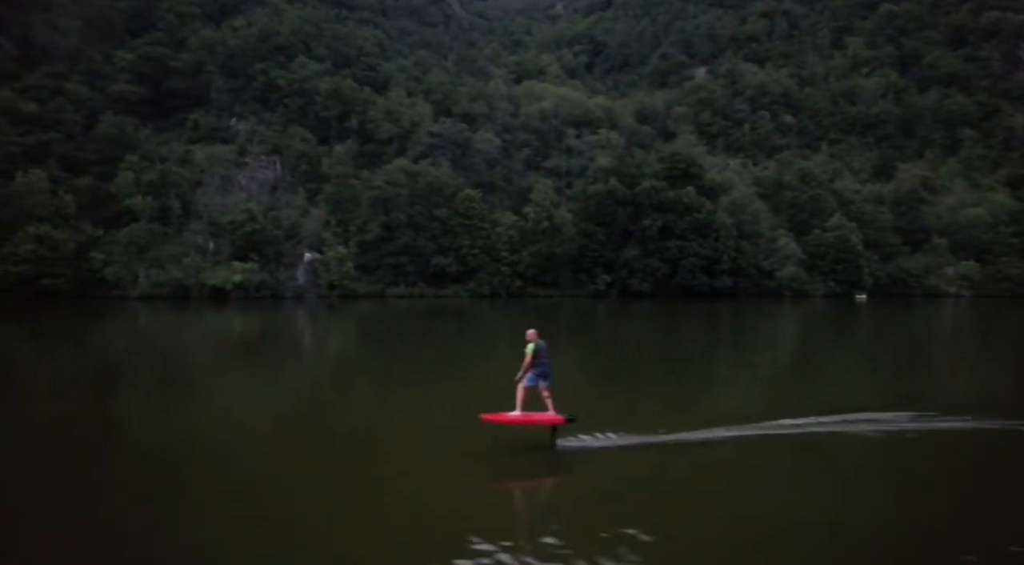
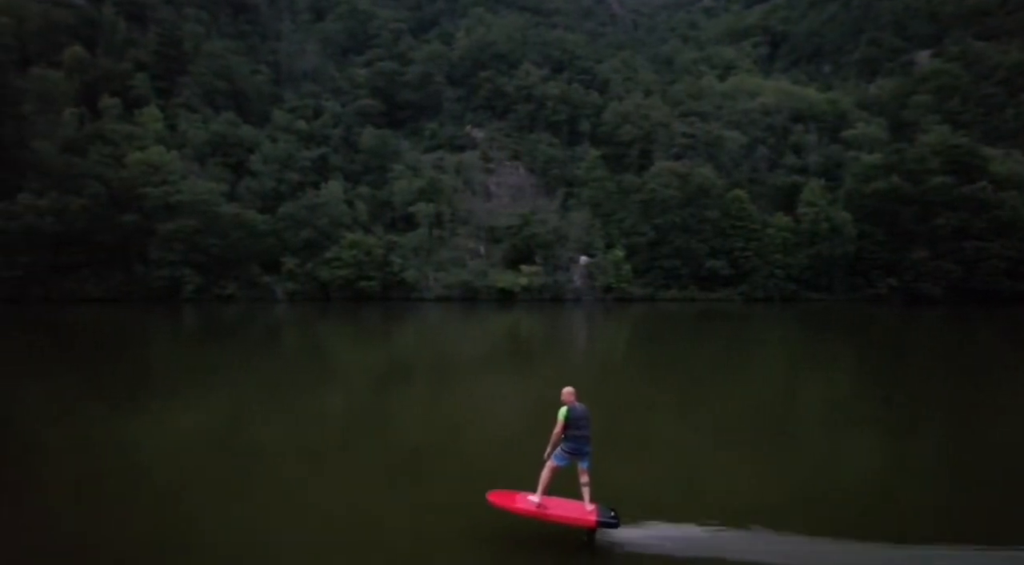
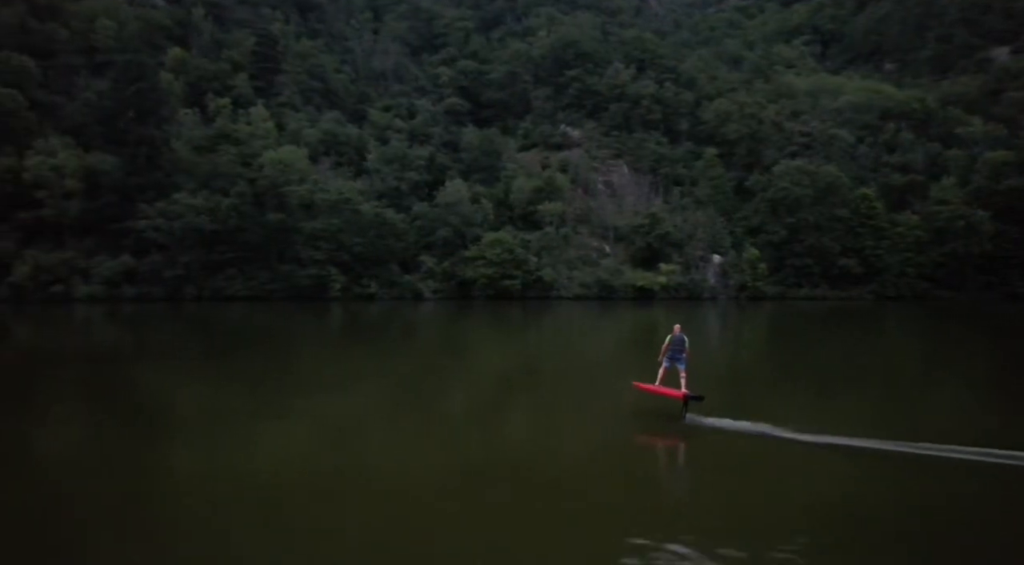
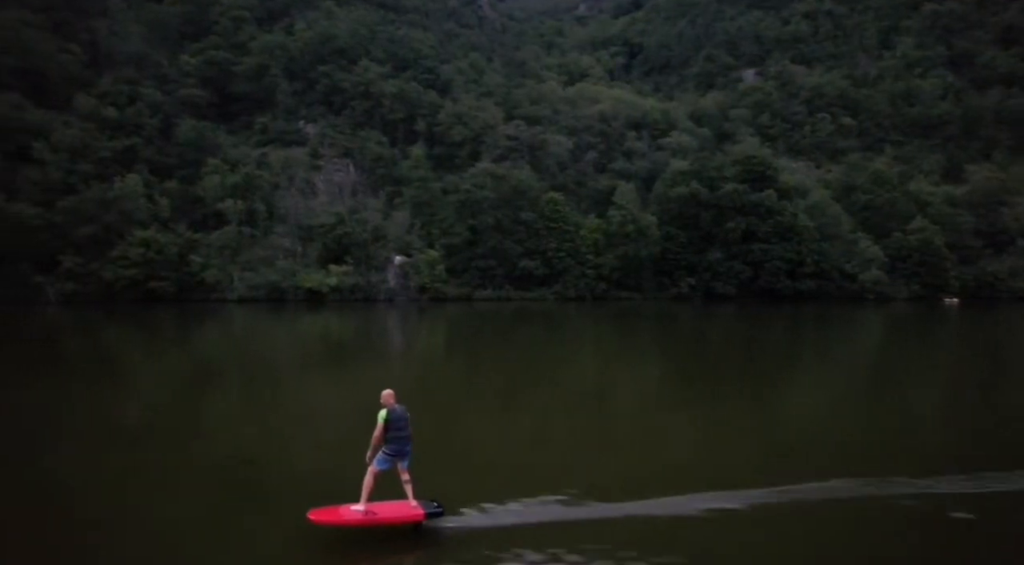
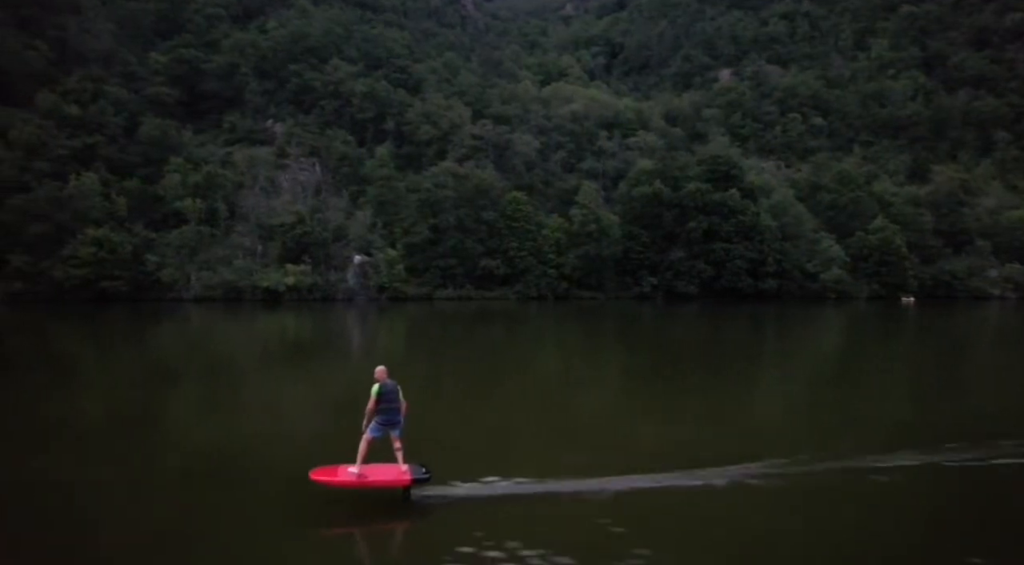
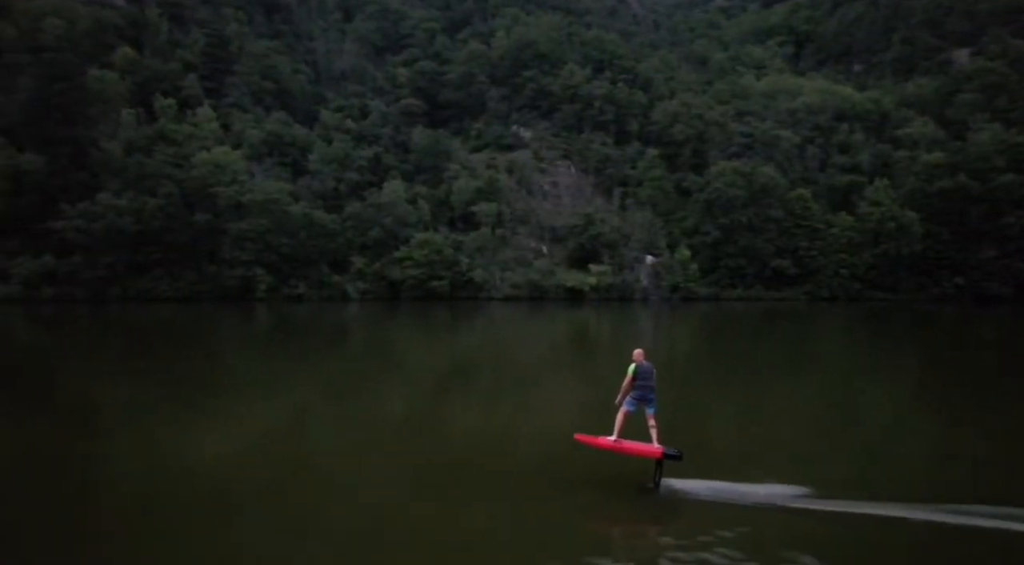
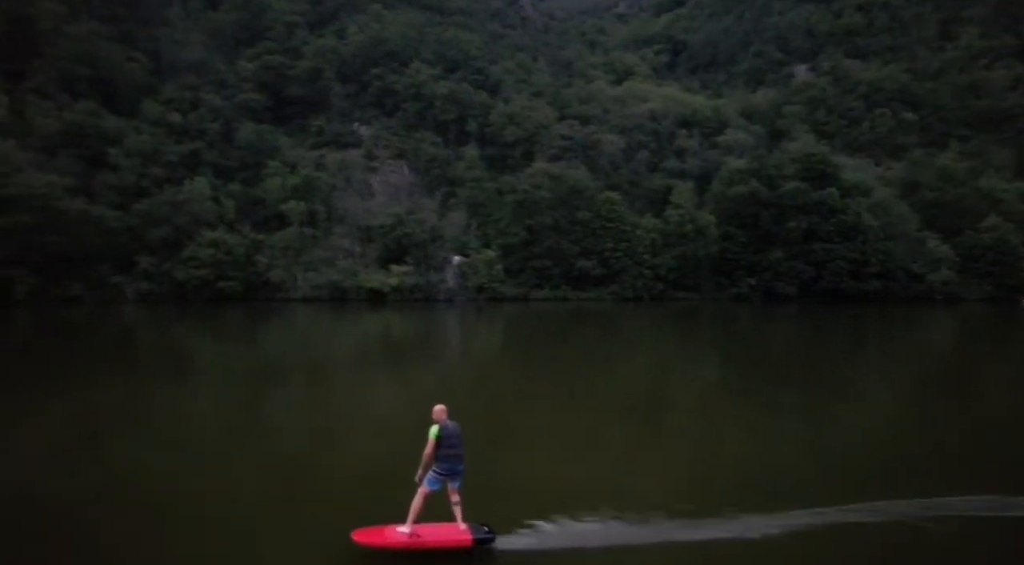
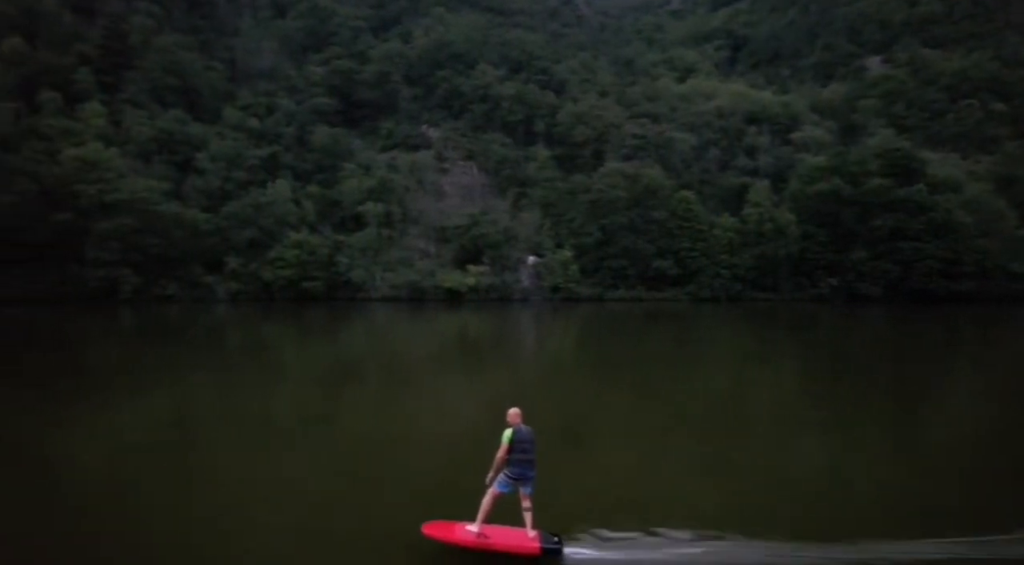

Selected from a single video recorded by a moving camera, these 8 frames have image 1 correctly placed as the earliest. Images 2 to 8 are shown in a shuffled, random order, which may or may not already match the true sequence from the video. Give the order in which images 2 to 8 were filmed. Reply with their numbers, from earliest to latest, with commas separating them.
5, 4, 7, 8, 2, 6, 3
